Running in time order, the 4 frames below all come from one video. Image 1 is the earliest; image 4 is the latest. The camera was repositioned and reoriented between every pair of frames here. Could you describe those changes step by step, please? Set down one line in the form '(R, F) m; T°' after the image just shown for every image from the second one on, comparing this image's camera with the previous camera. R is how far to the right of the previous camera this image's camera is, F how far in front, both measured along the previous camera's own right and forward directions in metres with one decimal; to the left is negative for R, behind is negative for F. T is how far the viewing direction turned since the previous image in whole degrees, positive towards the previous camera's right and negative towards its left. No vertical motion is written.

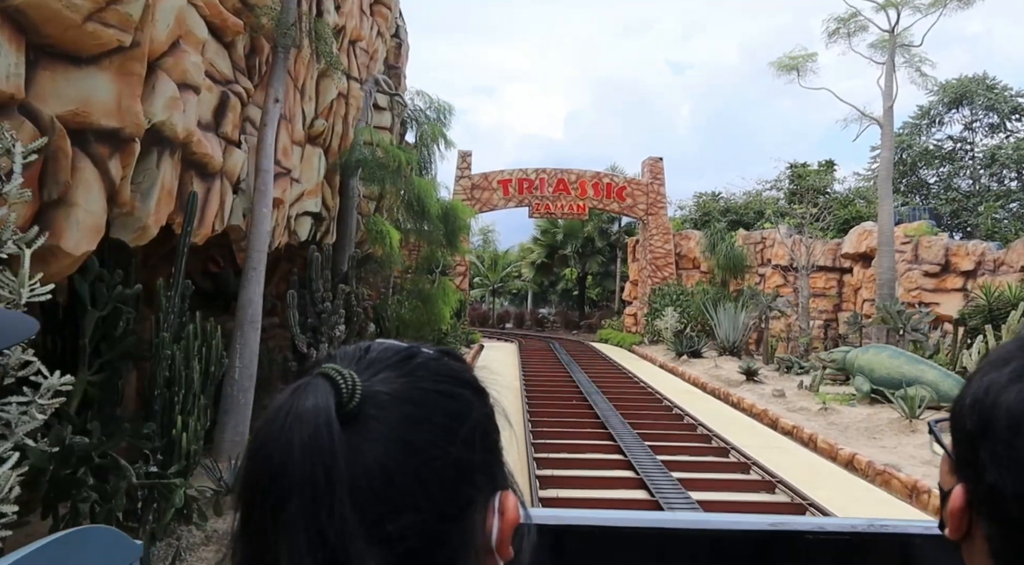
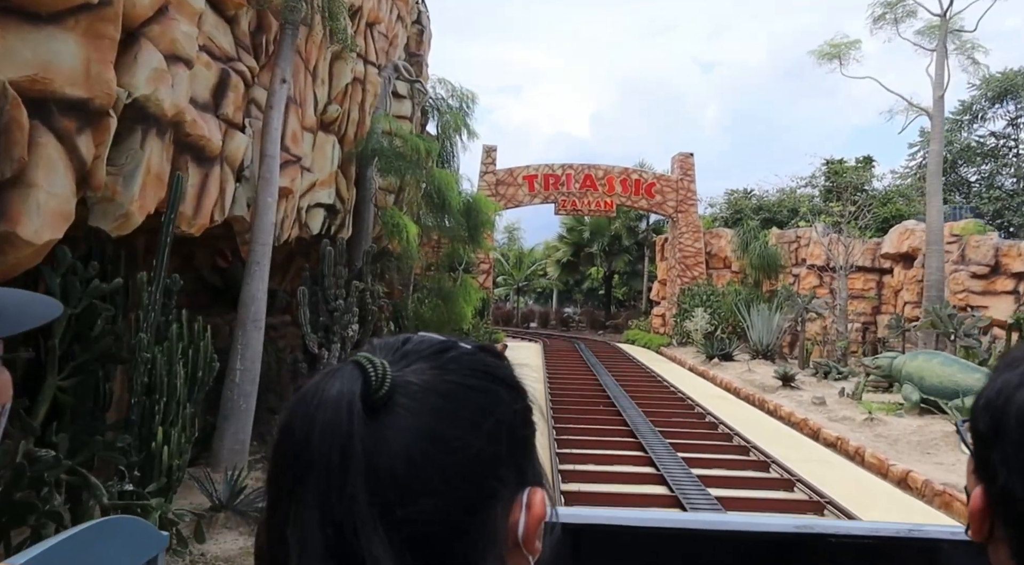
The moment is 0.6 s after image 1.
(0.0, +0.5) m; -2°
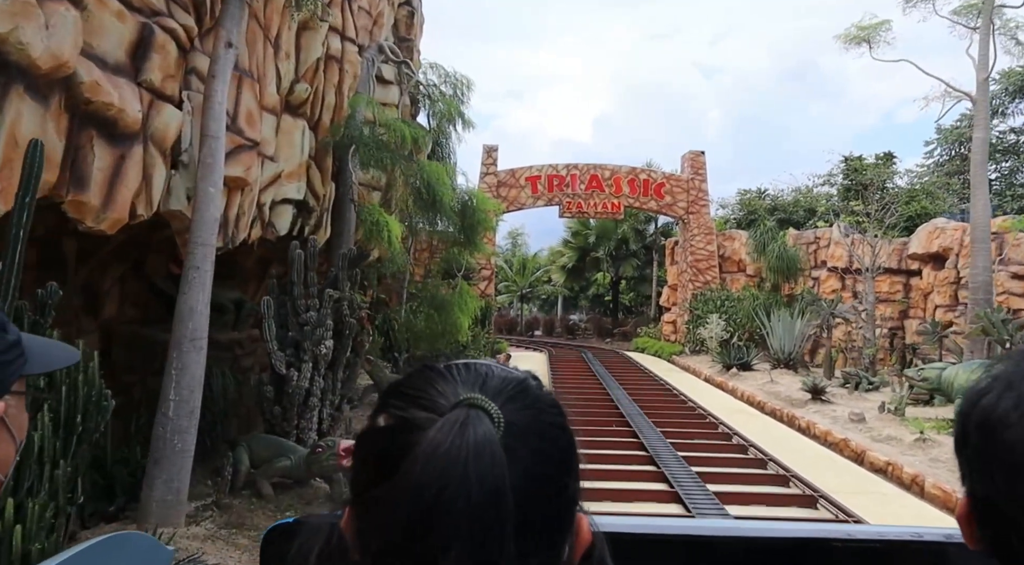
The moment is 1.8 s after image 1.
(0.0, +0.9) m; 0°
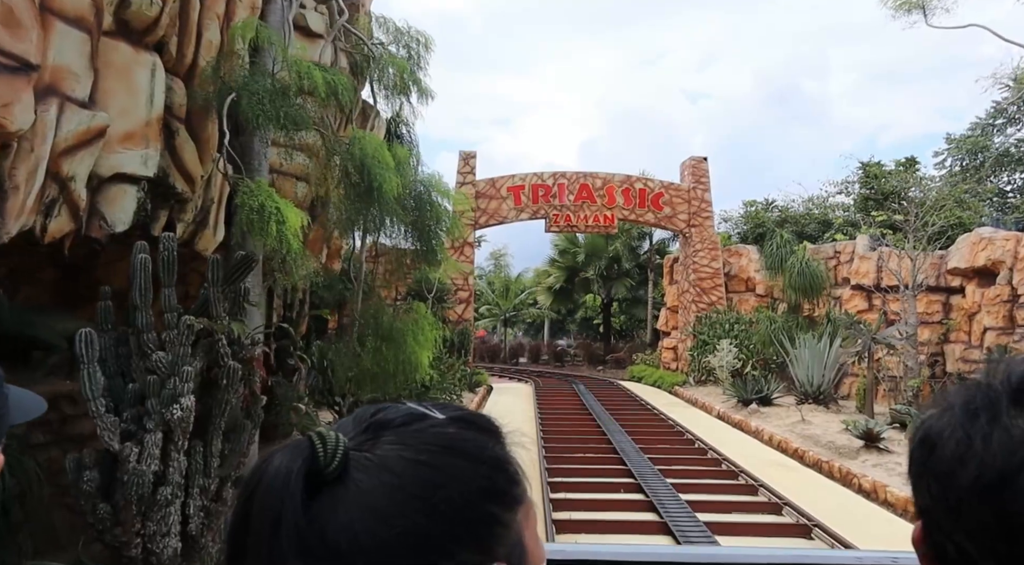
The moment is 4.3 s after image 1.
(+0.1, +2.0) m; +1°
